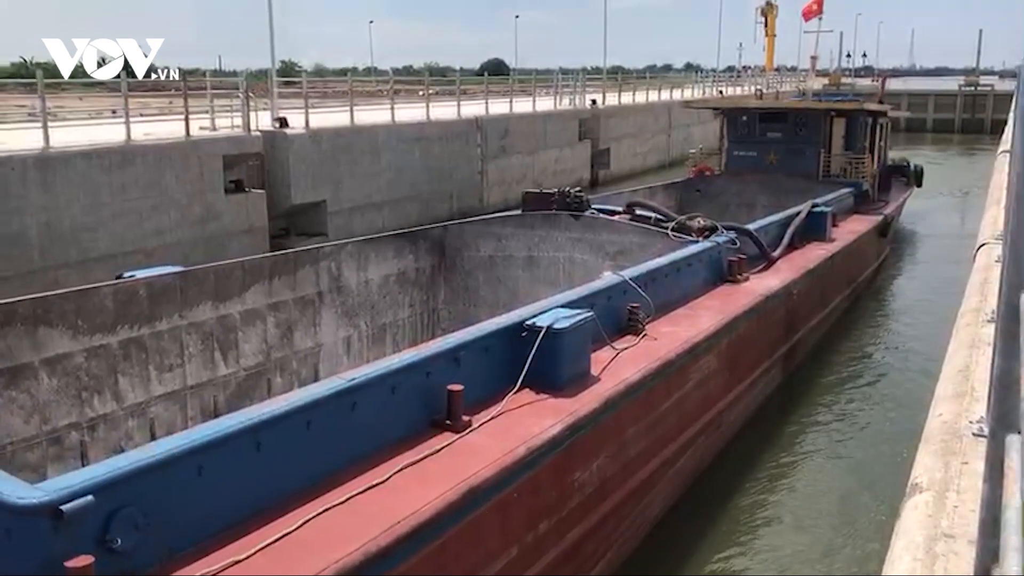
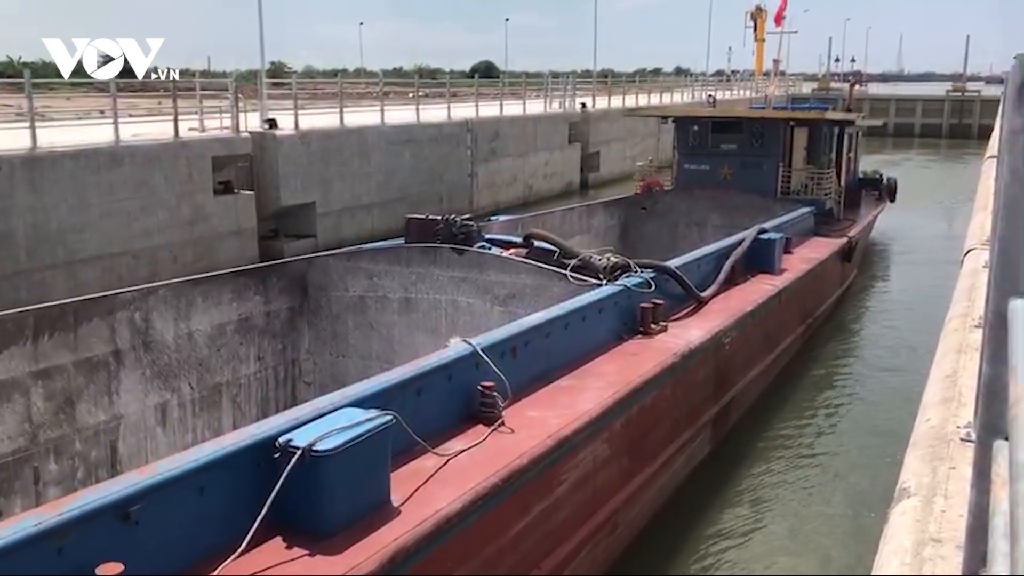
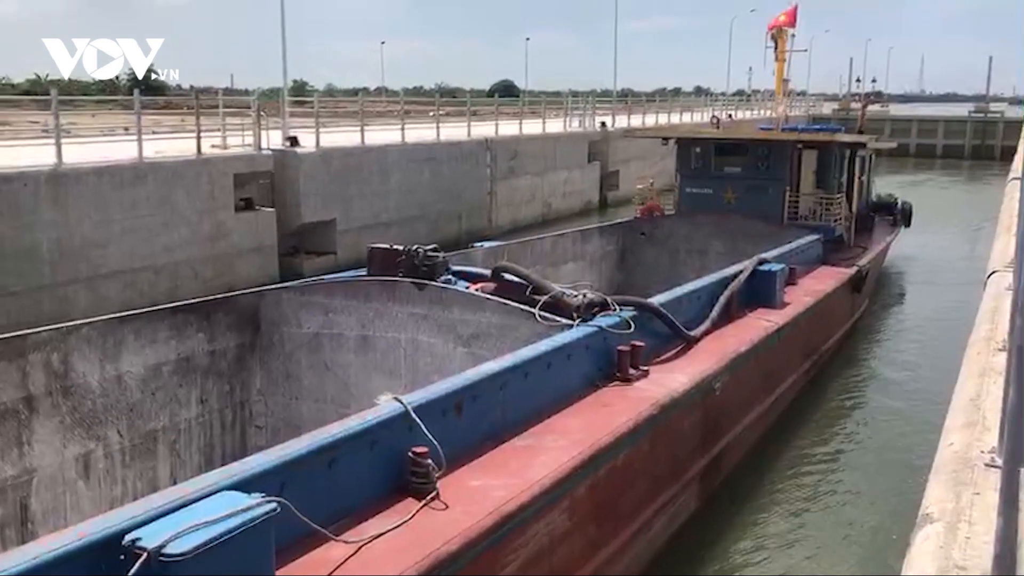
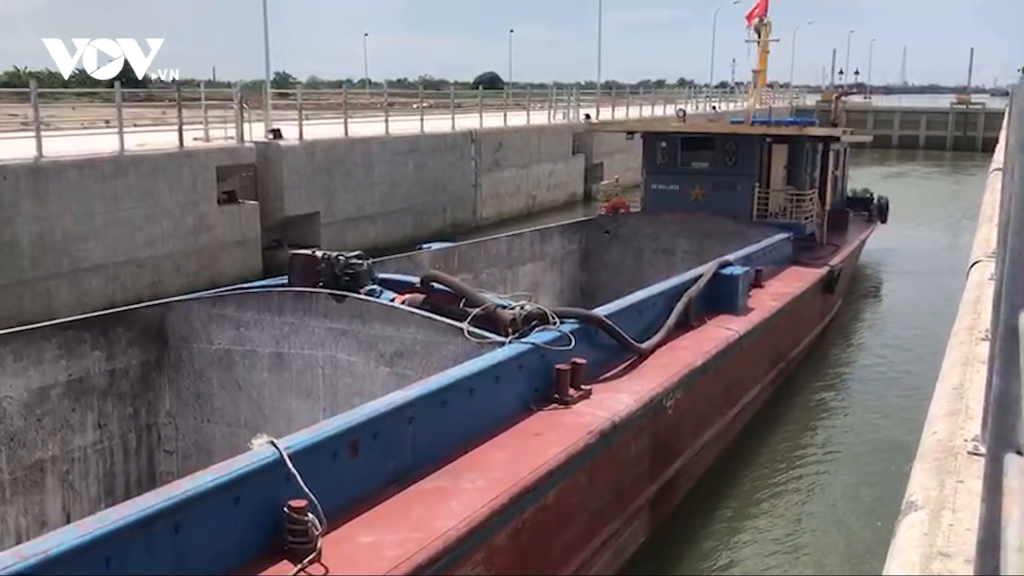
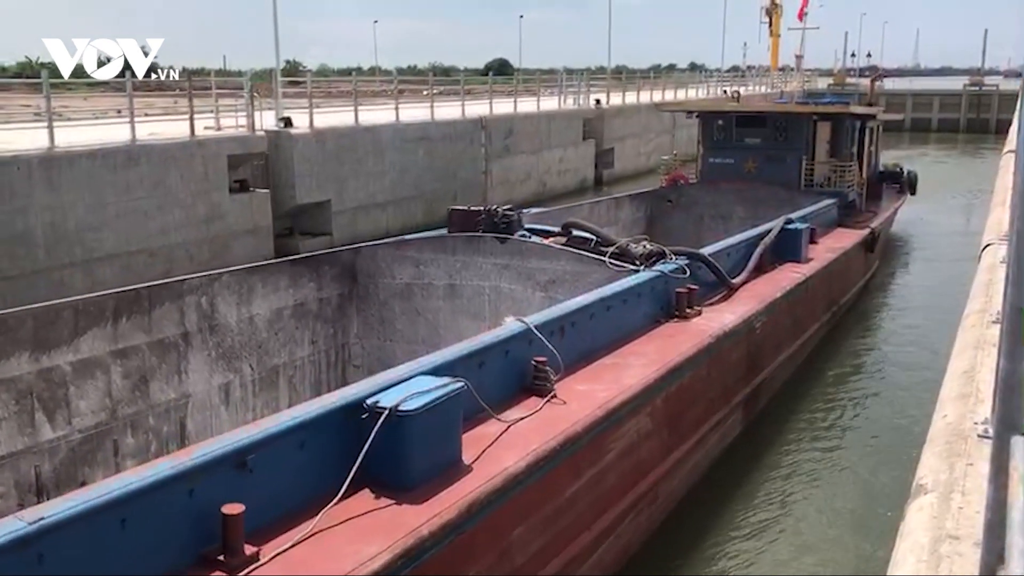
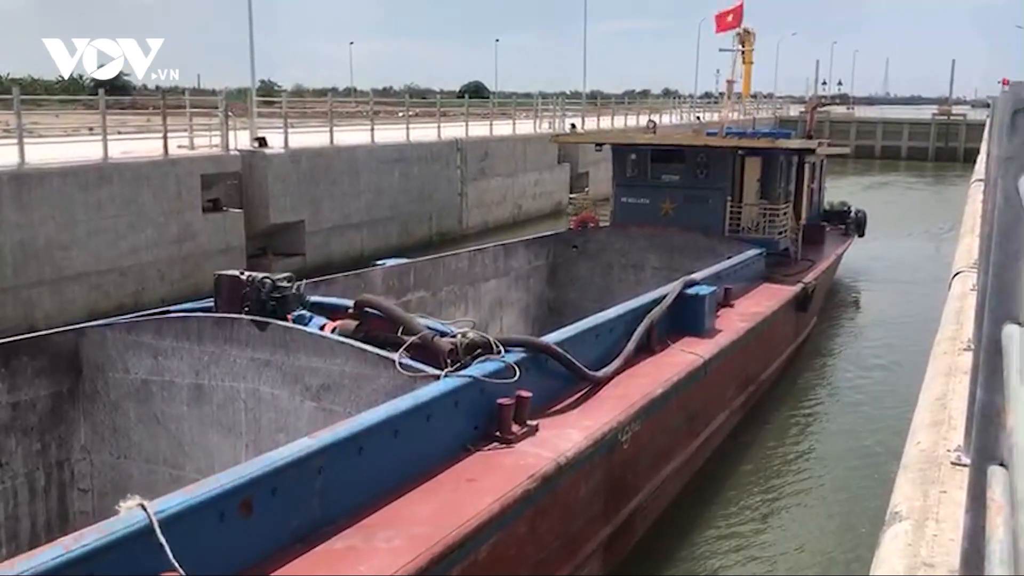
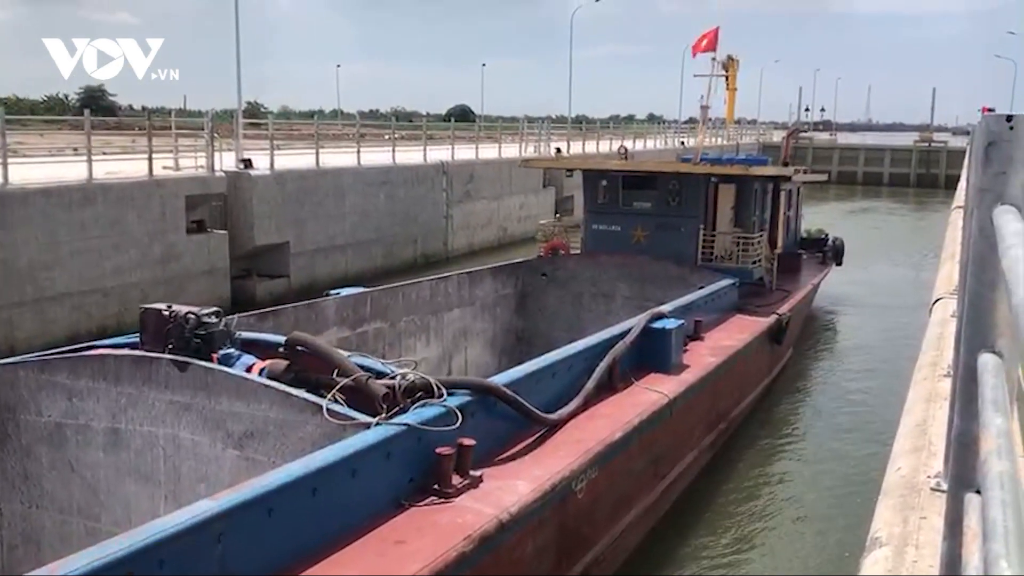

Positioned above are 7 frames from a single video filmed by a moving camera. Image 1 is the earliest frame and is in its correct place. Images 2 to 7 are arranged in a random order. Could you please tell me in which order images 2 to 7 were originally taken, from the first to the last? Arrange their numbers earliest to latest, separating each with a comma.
5, 2, 3, 4, 6, 7
